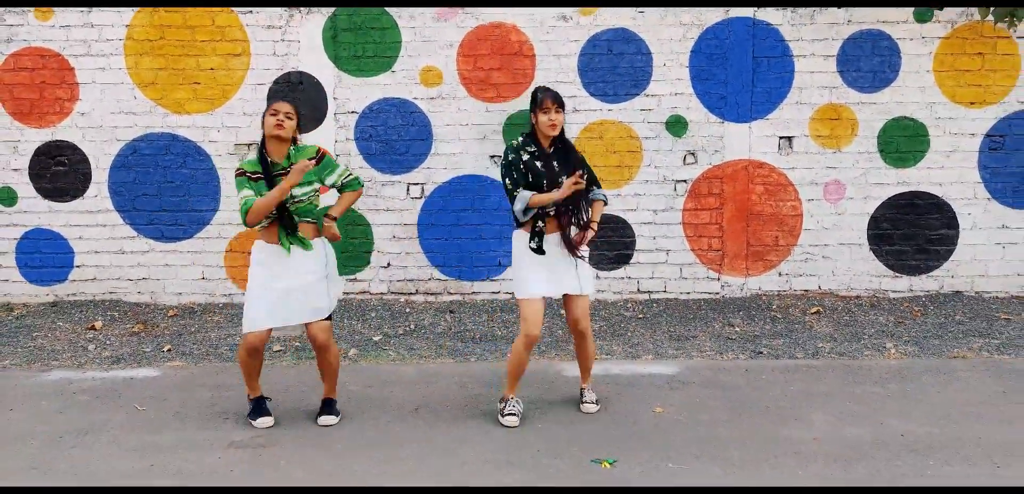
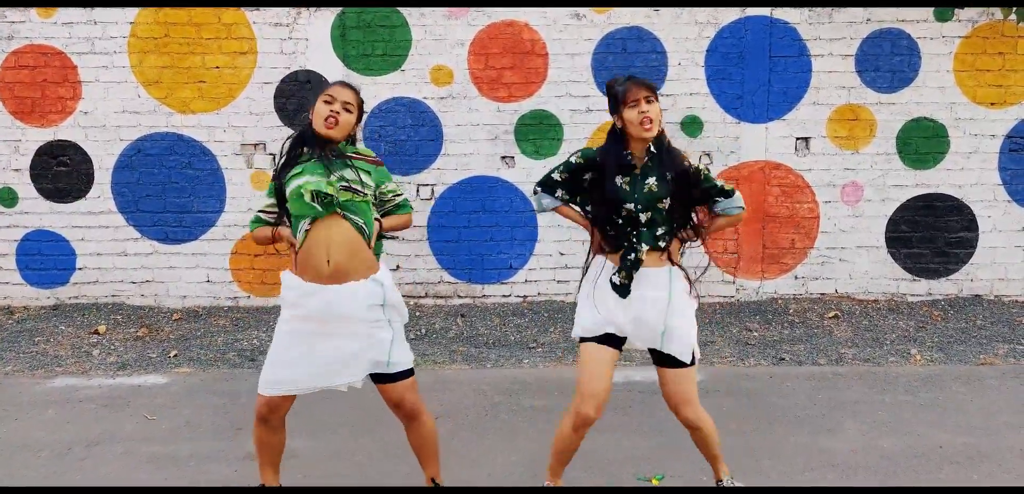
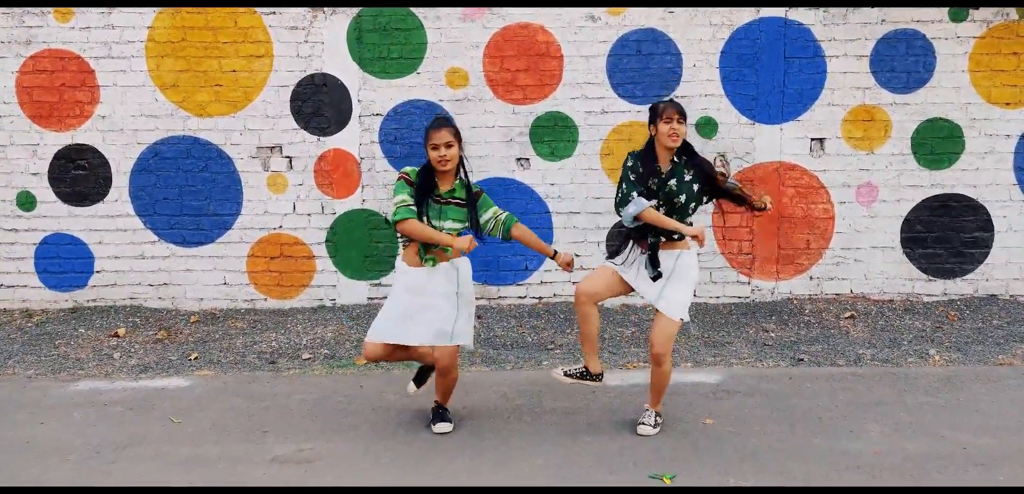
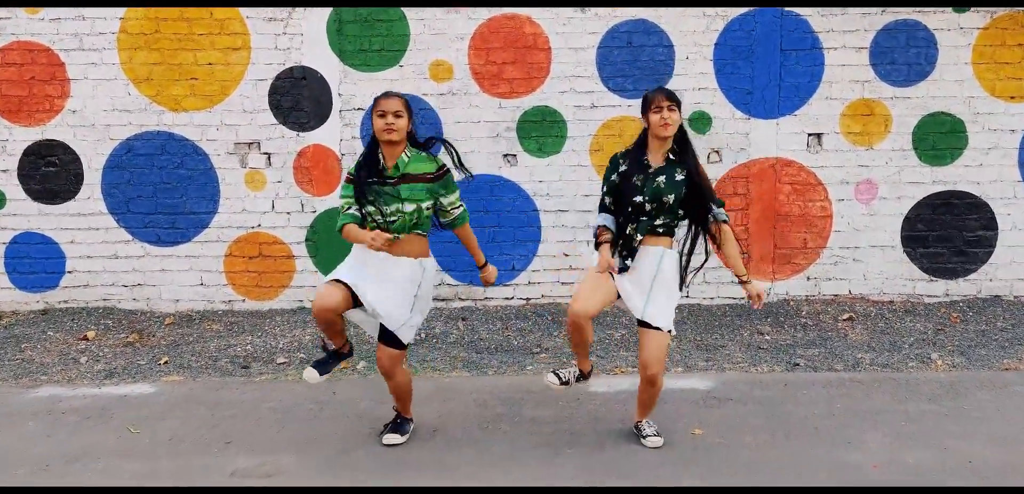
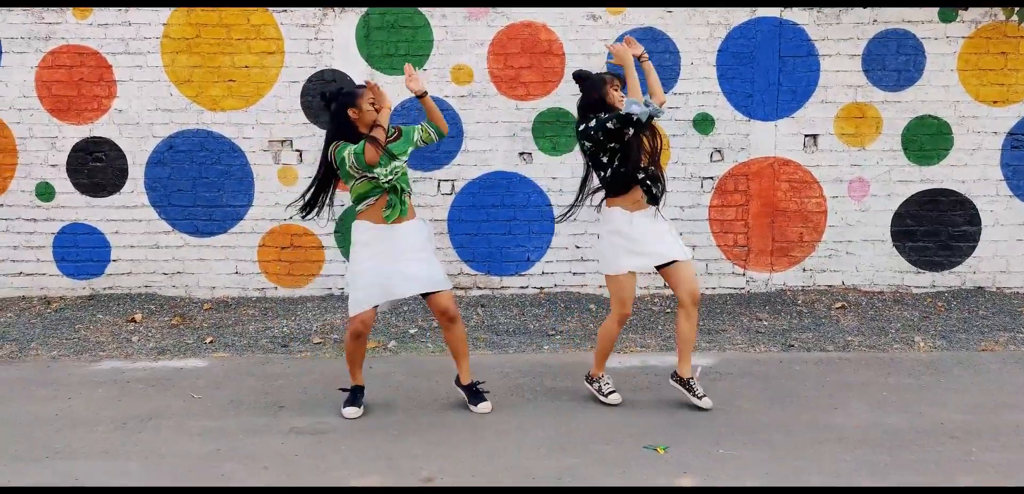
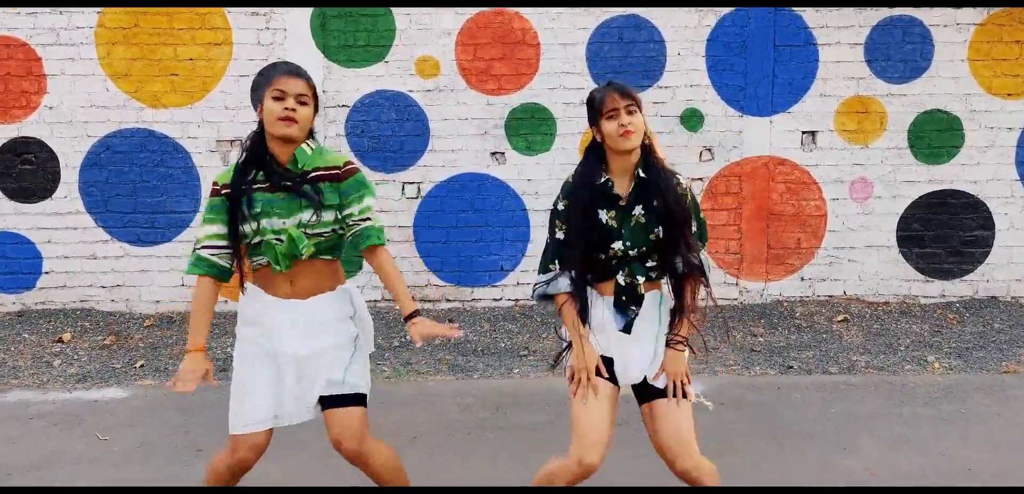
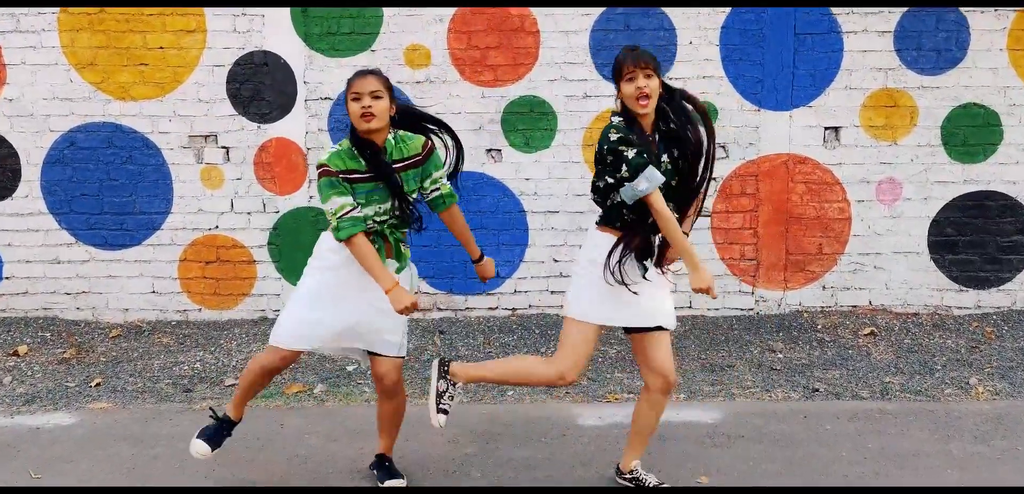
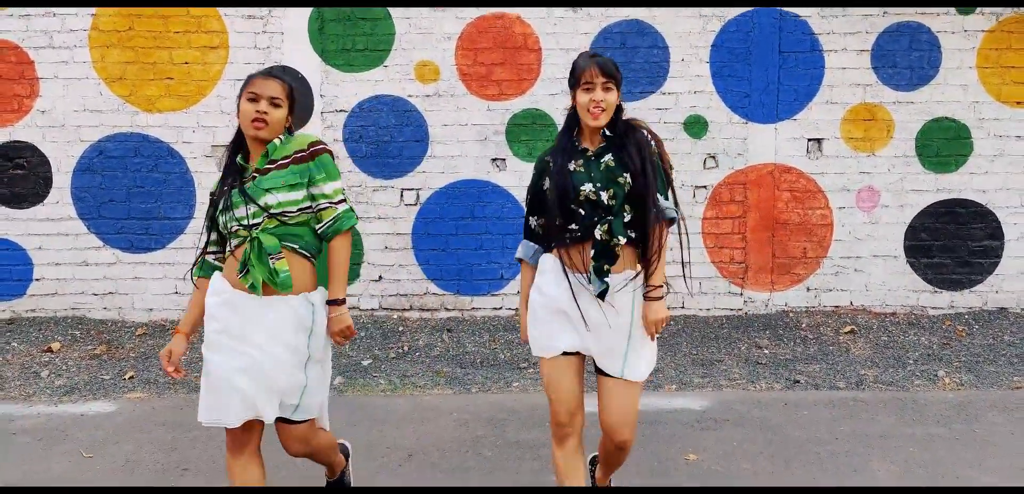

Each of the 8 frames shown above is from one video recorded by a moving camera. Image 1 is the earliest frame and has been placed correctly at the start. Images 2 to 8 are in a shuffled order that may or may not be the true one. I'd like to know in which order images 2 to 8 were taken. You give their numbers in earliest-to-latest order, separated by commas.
5, 7, 3, 4, 8, 2, 6
